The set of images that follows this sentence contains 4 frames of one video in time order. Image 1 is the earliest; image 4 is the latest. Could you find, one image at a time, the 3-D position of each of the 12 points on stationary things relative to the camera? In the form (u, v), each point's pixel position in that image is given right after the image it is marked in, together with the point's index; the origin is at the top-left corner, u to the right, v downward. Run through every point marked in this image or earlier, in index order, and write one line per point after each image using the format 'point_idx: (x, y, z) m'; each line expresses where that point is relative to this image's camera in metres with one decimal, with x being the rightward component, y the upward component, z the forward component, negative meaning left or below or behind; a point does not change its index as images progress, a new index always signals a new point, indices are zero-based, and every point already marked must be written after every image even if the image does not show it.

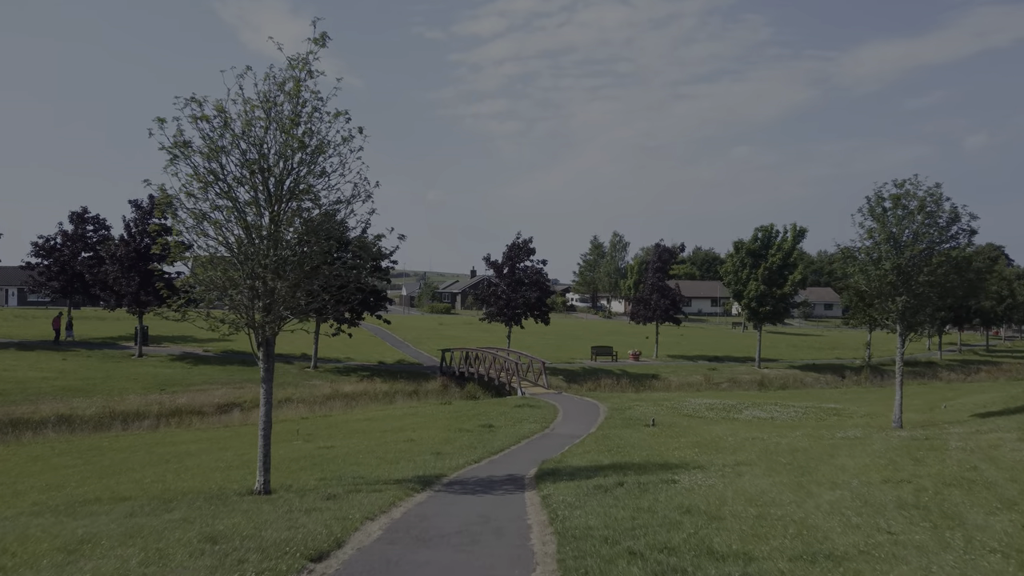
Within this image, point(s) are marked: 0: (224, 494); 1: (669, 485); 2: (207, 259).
0: (-4.9, -3.5, +10.8) m
1: (+2.2, -2.7, +8.7) m
2: (-5.0, +0.5, +10.4) m
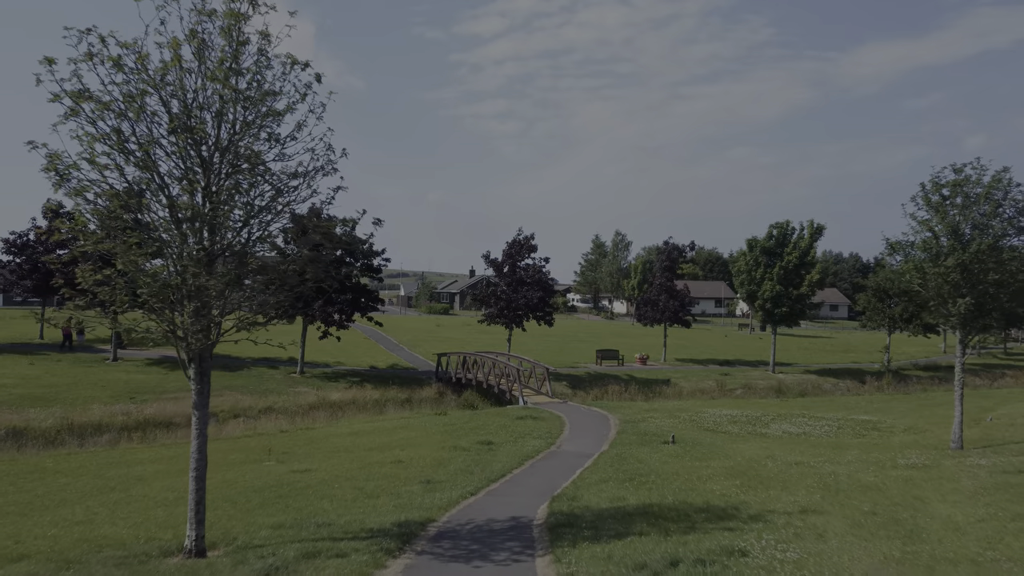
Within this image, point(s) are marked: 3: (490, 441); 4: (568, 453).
0: (-4.9, -3.5, +8.3) m
1: (+2.2, -2.7, +6.2) m
2: (-4.9, +0.5, +8.0) m
3: (-0.7, -4.8, +19.8) m
4: (+1.6, -4.8, +18.6) m
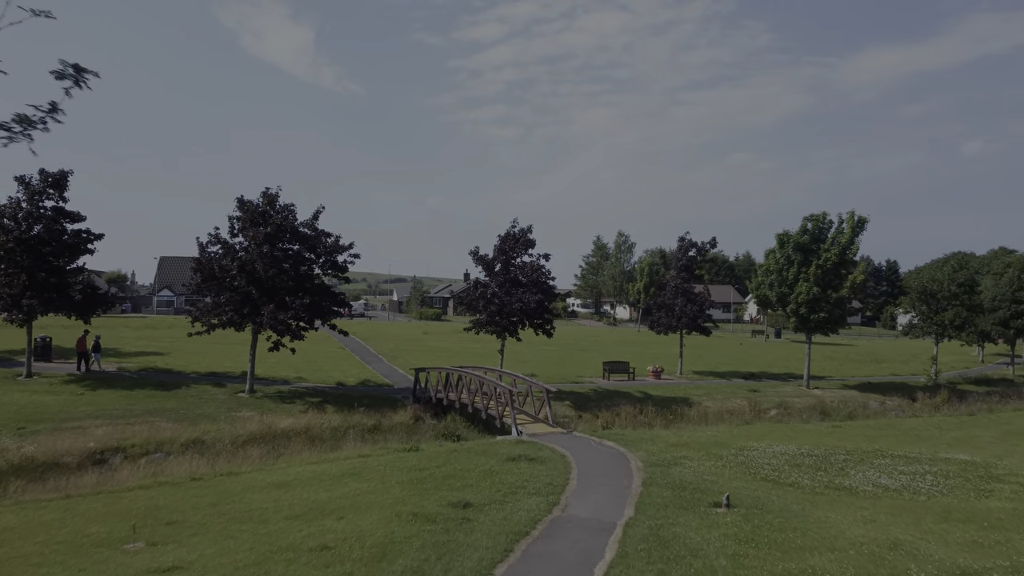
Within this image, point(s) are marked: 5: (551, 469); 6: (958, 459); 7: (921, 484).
0: (-5.1, -3.4, +2.6) m
1: (+1.9, -2.5, +0.5) m
2: (-5.2, +0.7, +2.3) m
3: (-1.0, -4.7, +14.0) m
4: (+1.3, -4.8, +12.8) m
5: (+1.0, -4.9, +17.2) m
6: (+13.1, -5.0, +18.7) m
7: (+9.7, -4.6, +15.0) m
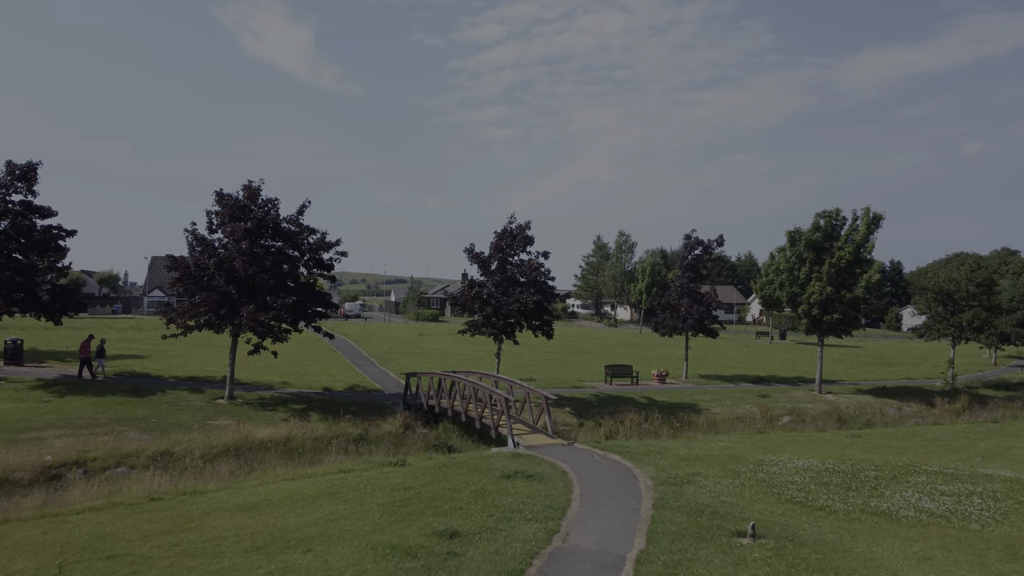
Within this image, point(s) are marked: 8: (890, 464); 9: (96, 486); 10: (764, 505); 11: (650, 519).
0: (-5.3, -3.3, +0.8) m
1: (+1.8, -2.5, -1.3) m
2: (-5.3, +0.7, +0.5) m
3: (-1.1, -4.7, +12.3) m
4: (+1.2, -4.7, +11.0) m
5: (+0.9, -4.9, +15.4) m
6: (+13.0, -5.0, +16.9) m
7: (+9.5, -4.6, +13.3) m
8: (+10.9, -5.1, +18.3) m
9: (-10.9, -5.2, +16.6) m
10: (+5.4, -4.7, +13.6) m
11: (+2.8, -4.8, +13.1) m
